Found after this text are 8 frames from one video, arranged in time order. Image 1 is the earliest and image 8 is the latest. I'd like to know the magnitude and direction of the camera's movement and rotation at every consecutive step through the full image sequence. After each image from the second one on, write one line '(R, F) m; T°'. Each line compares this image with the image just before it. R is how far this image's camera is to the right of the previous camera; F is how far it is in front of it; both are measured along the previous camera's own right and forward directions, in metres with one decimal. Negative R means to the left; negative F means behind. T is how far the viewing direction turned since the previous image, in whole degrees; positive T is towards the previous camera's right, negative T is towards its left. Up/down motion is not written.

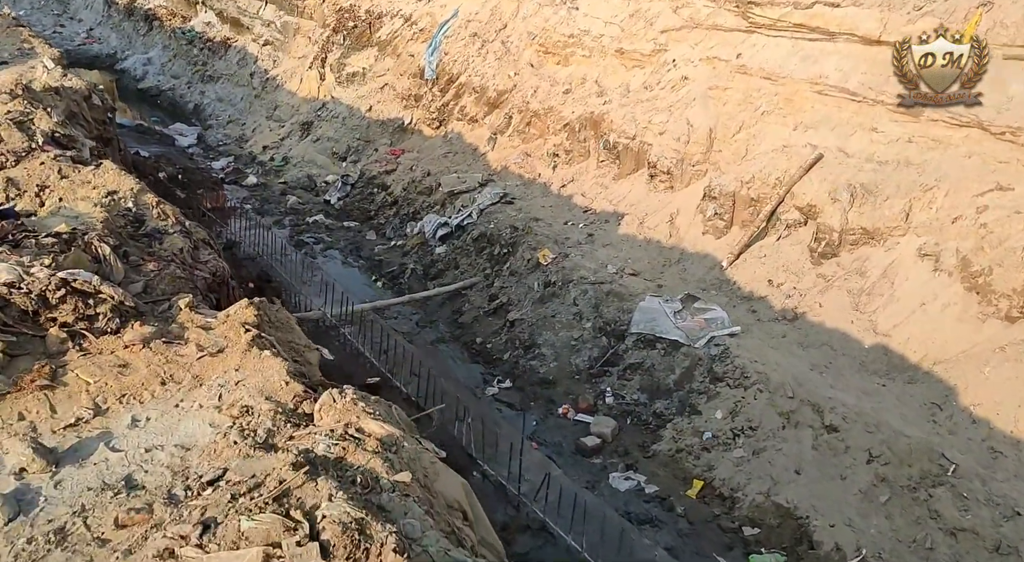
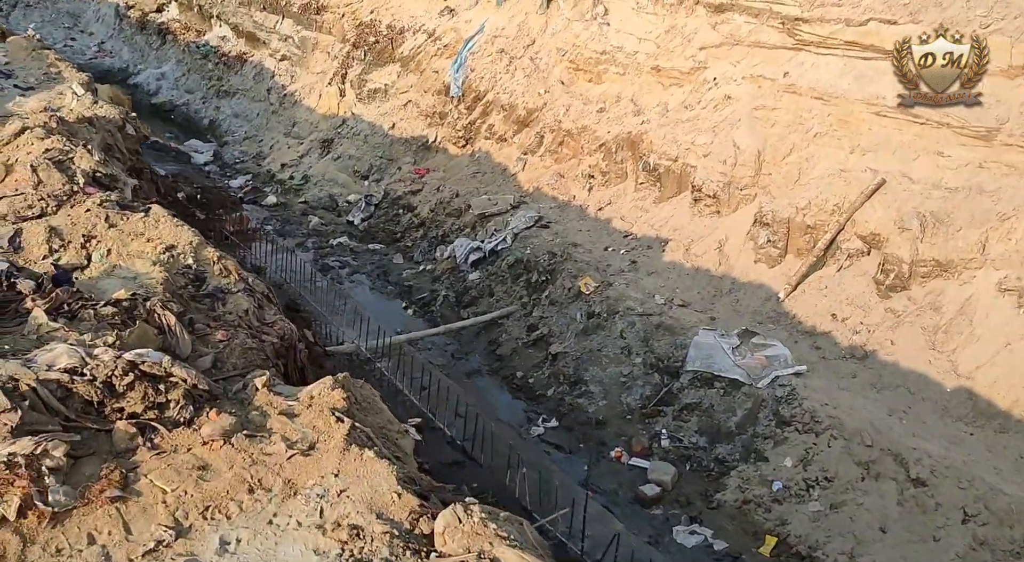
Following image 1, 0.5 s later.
(-0.3, +0.4) m; 0°
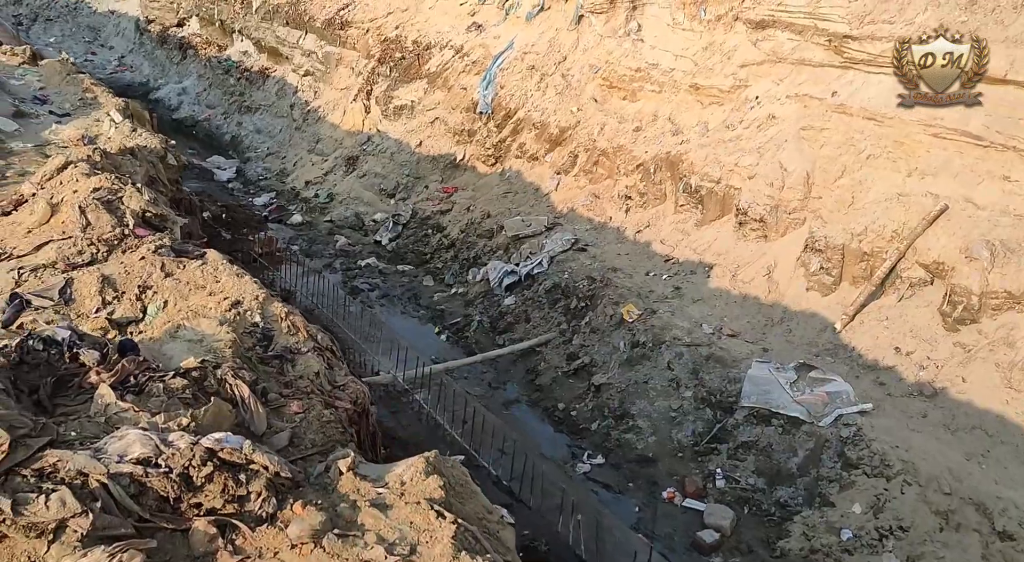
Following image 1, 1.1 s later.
(-0.2, +0.3) m; -1°
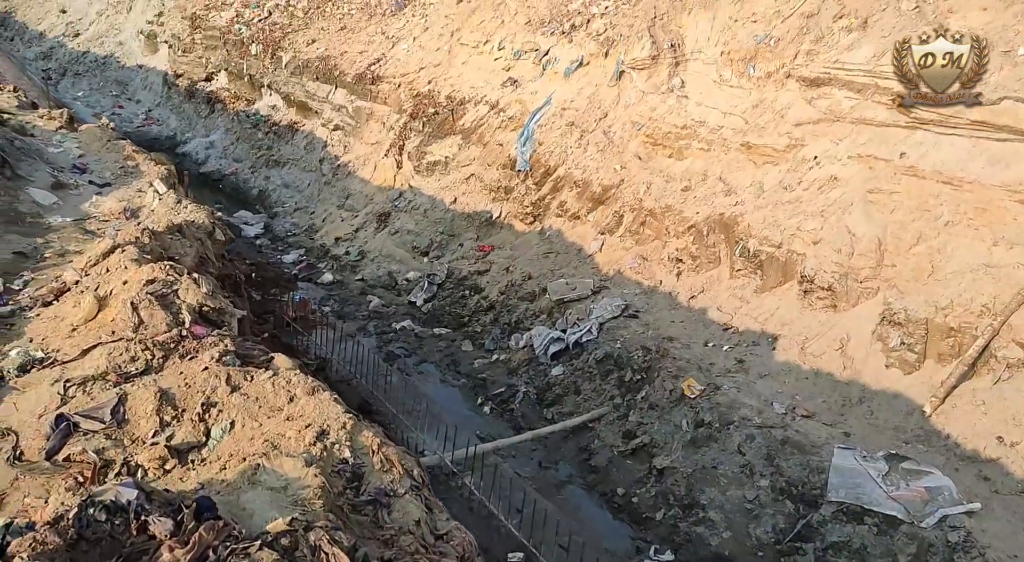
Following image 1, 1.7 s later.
(-0.3, +0.4) m; -1°
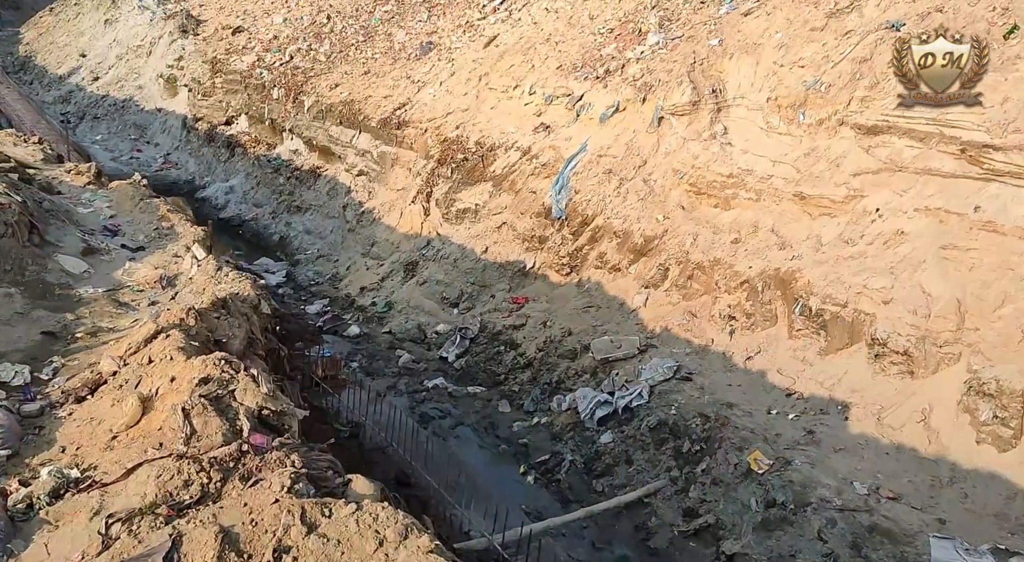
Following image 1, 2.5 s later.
(-0.3, +0.5) m; -1°
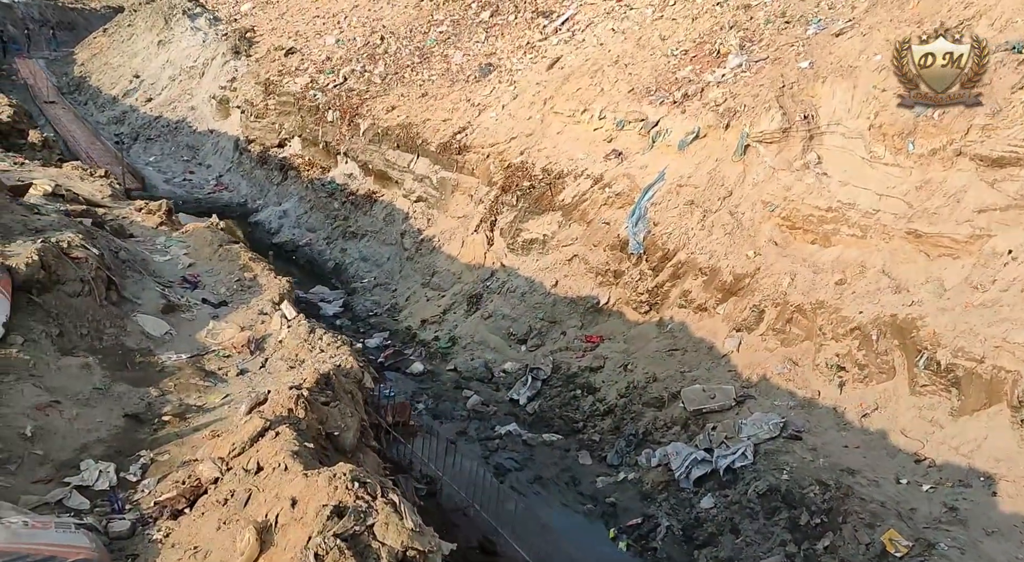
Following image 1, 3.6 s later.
(-0.4, +0.7) m; -2°
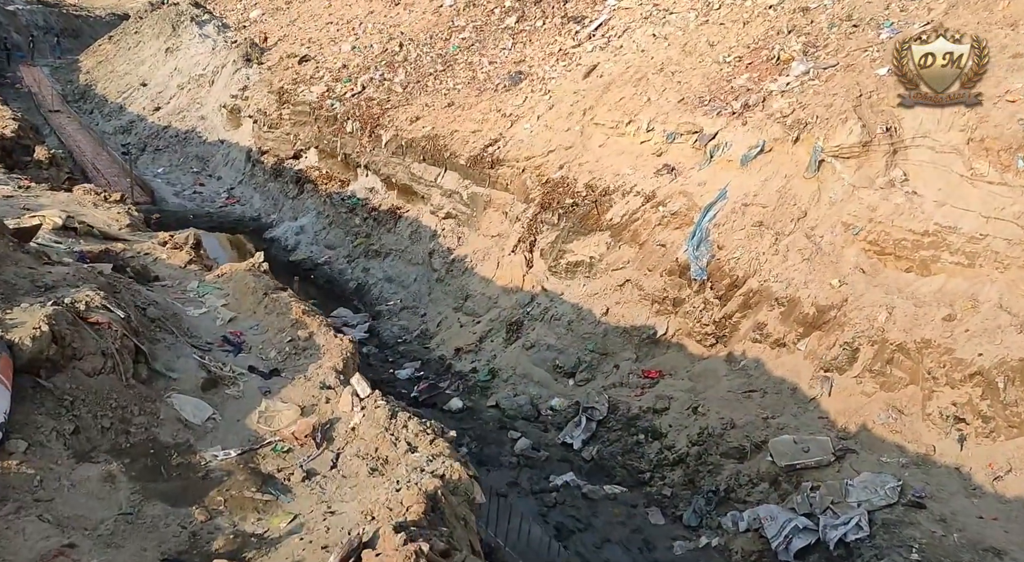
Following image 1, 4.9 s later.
(-0.5, +1.0) m; 0°
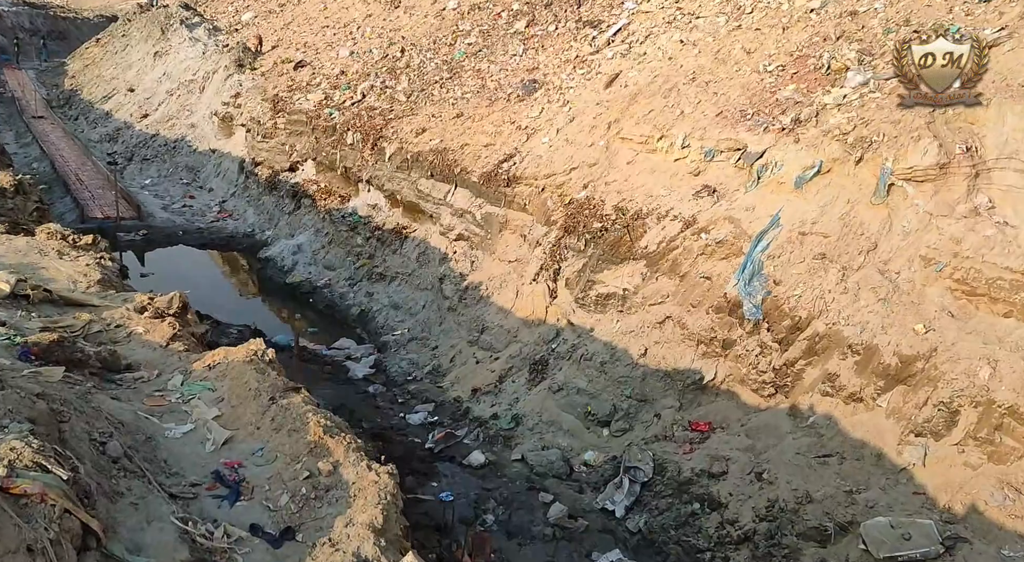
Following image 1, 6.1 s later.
(-0.4, +1.2) m; 0°
